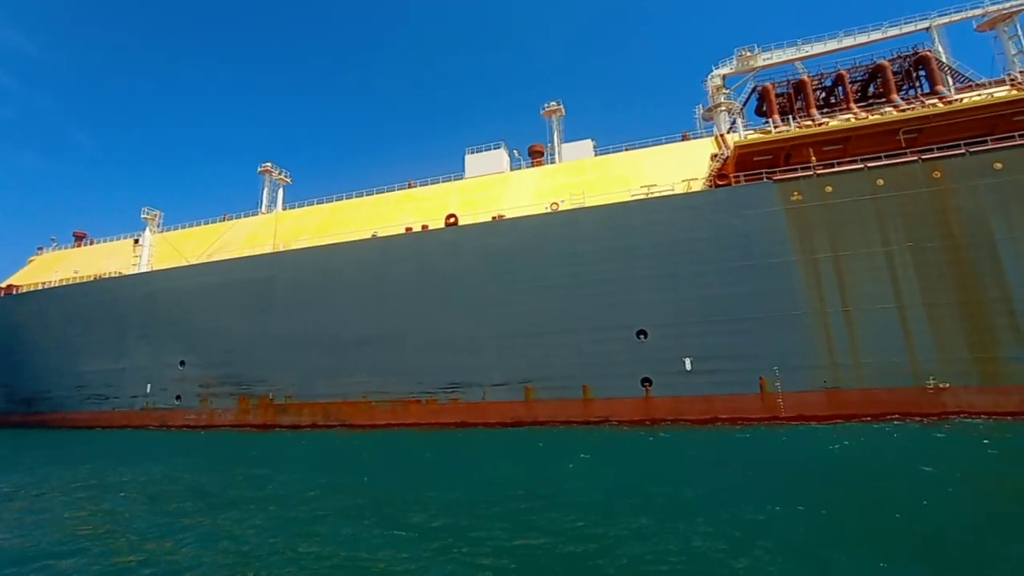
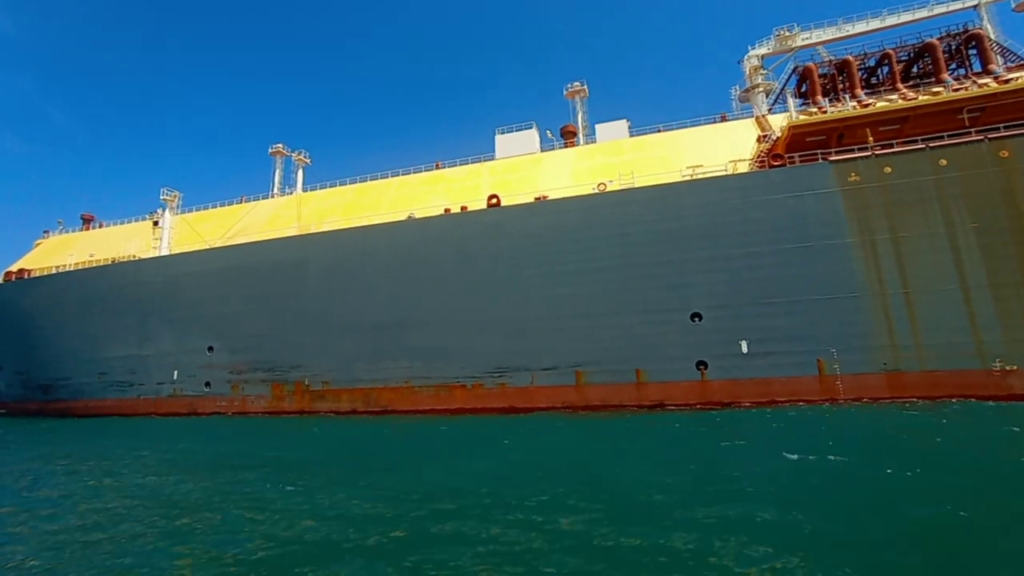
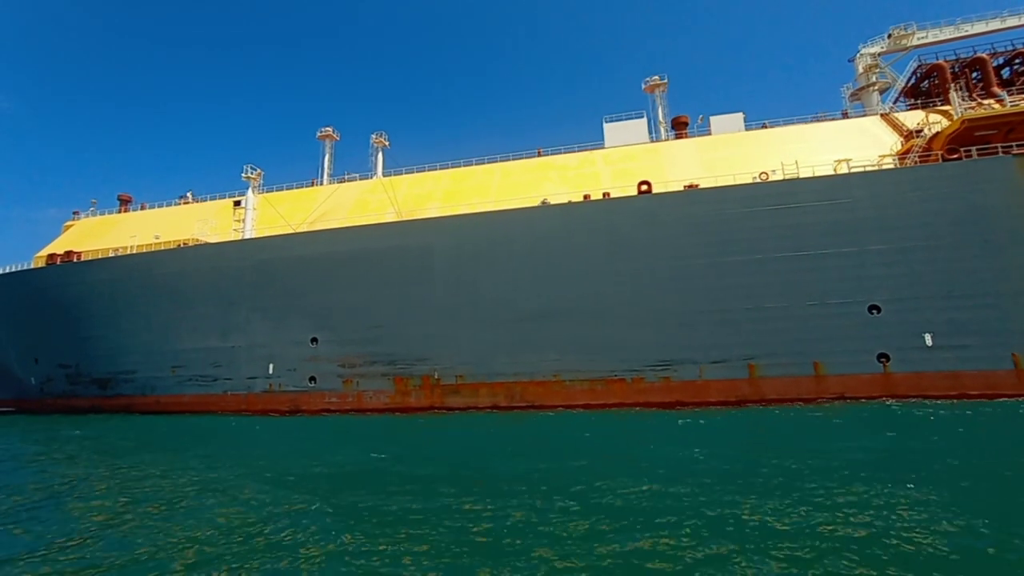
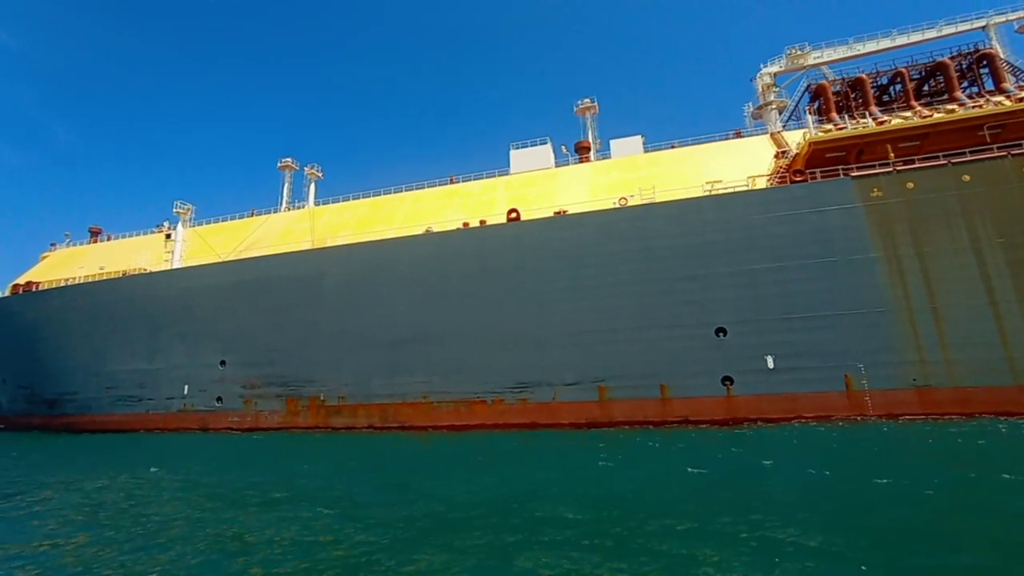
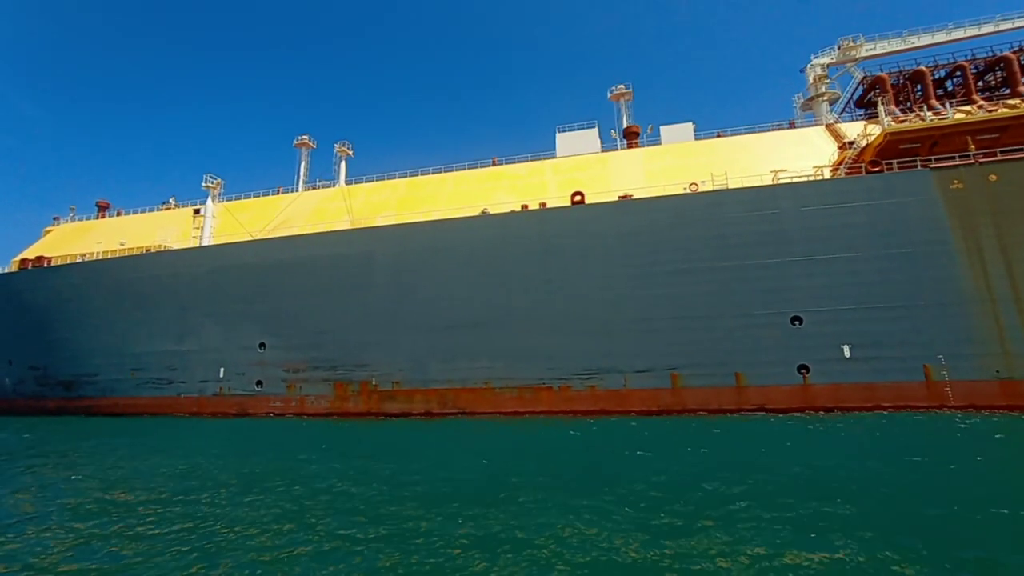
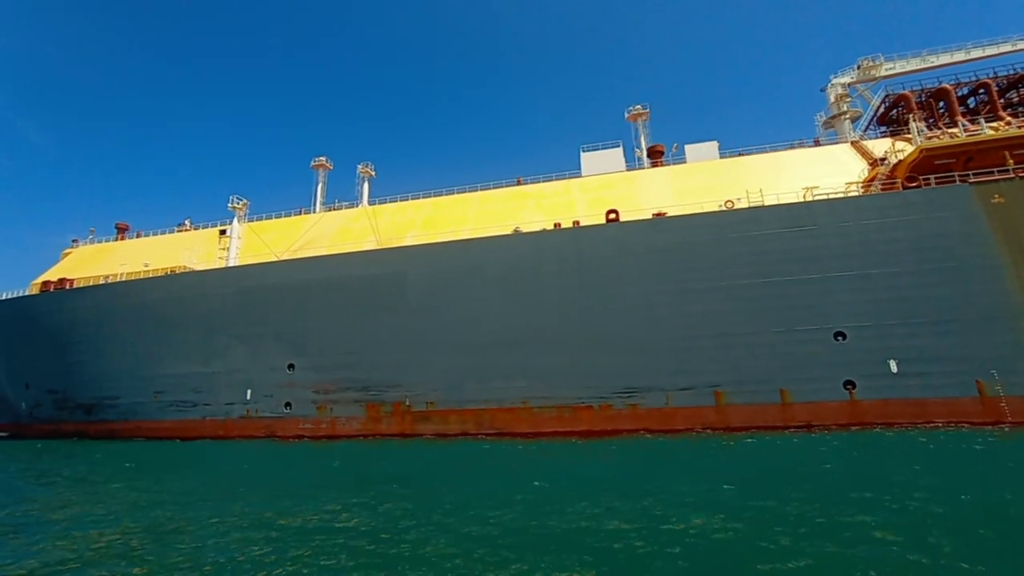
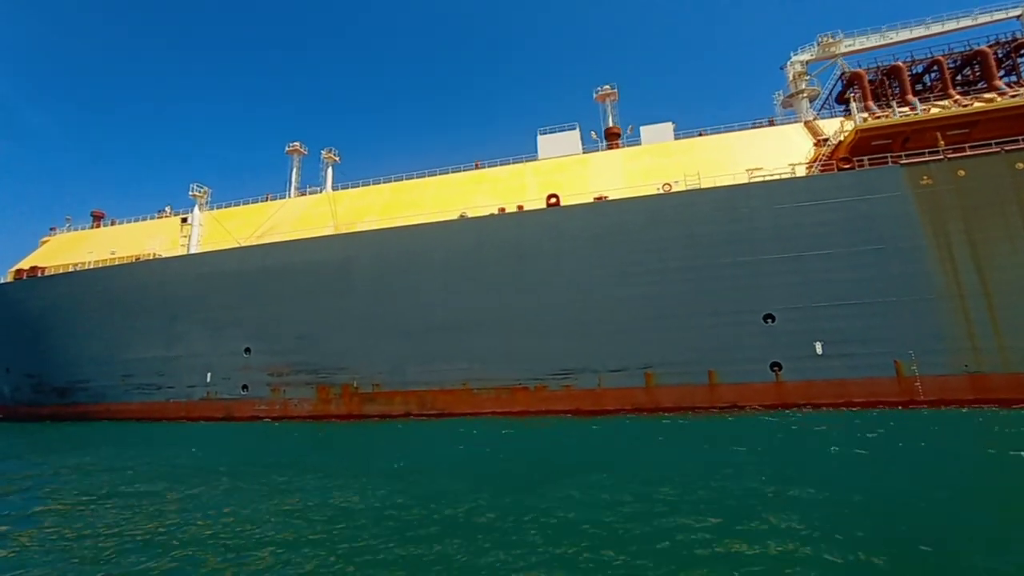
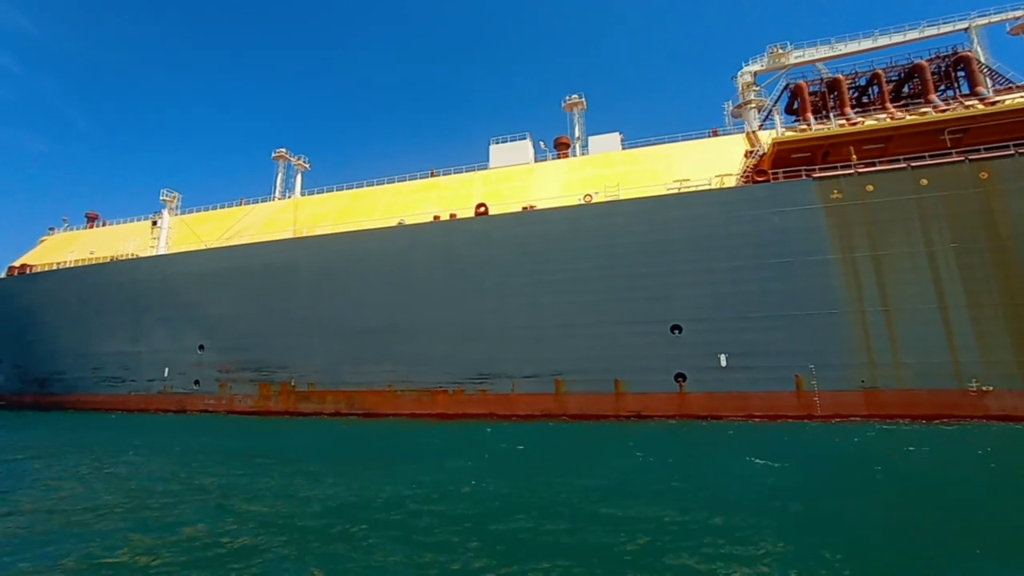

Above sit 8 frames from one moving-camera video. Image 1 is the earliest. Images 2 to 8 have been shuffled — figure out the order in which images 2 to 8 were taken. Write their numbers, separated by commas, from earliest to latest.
8, 2, 4, 7, 5, 6, 3
